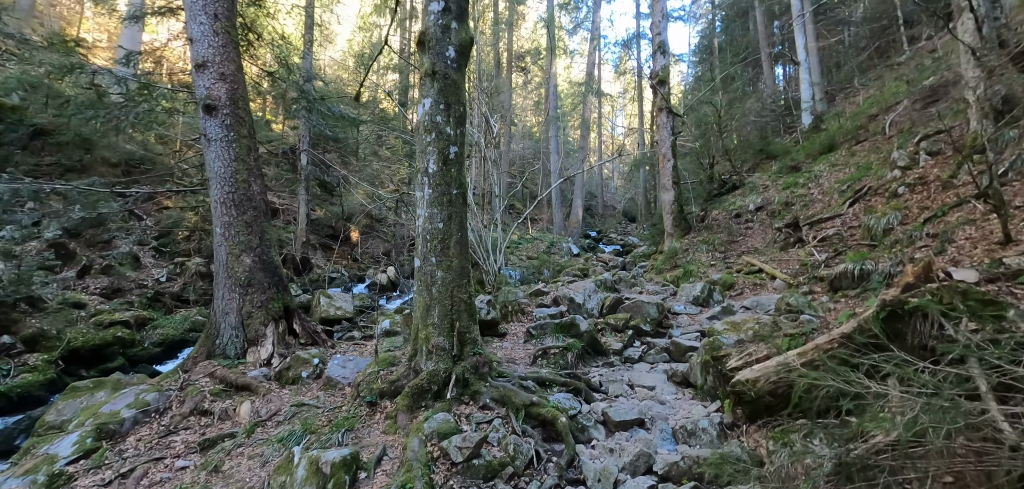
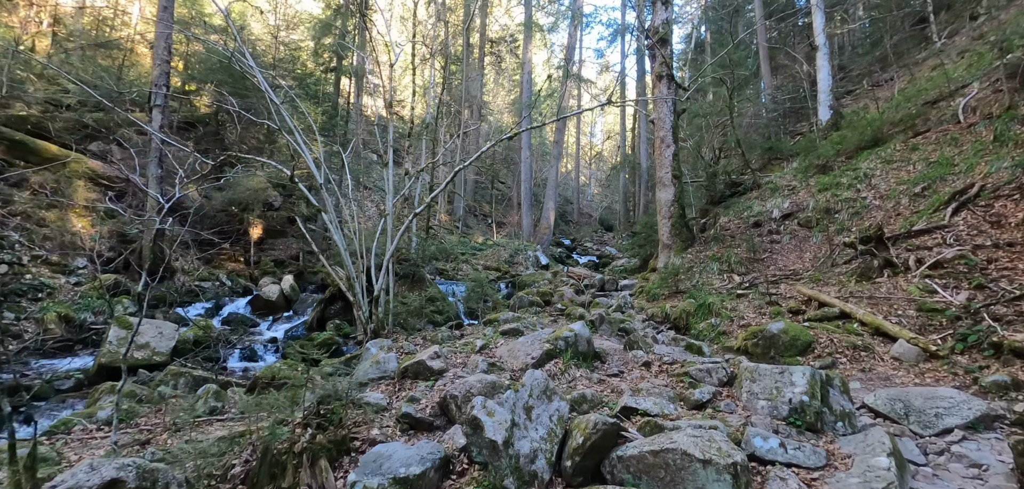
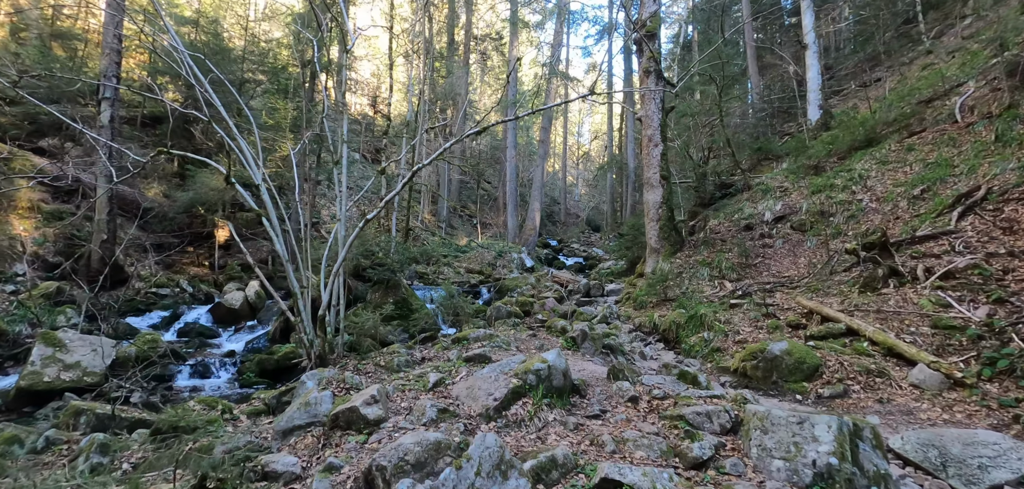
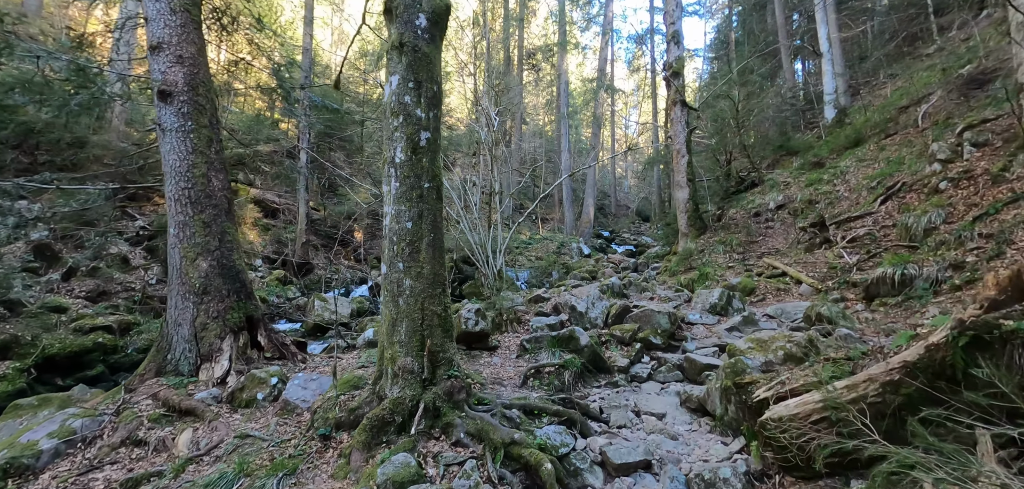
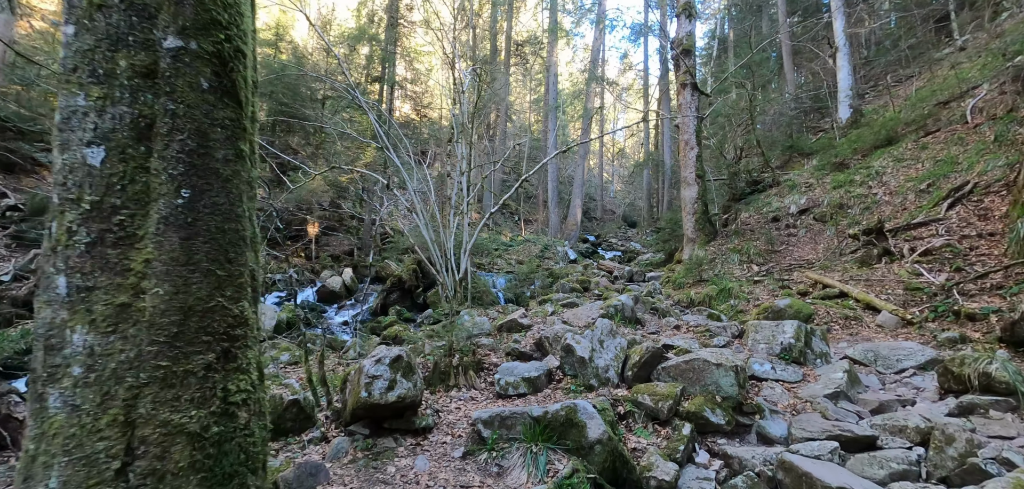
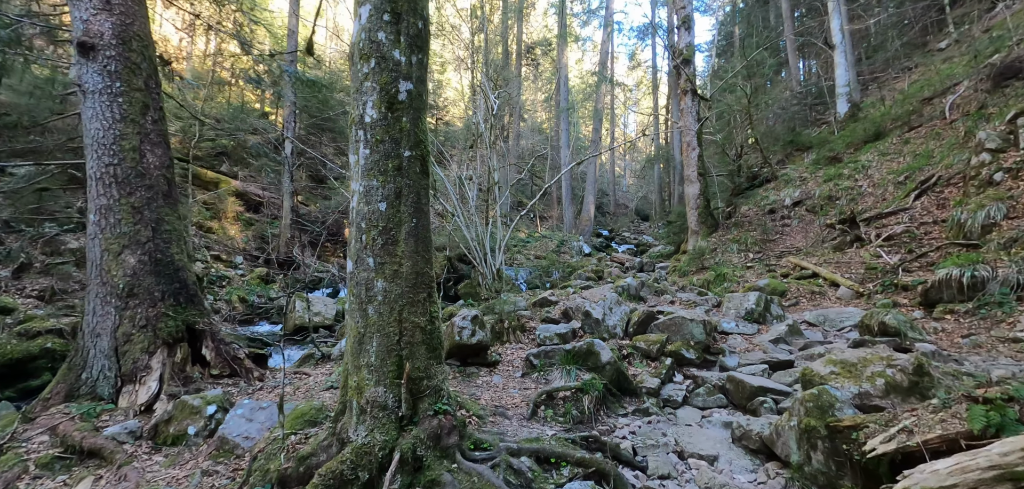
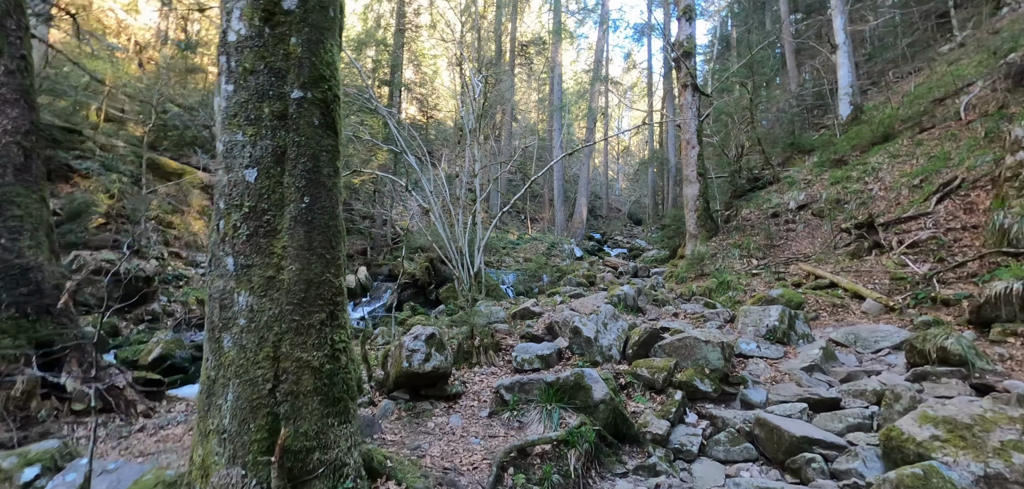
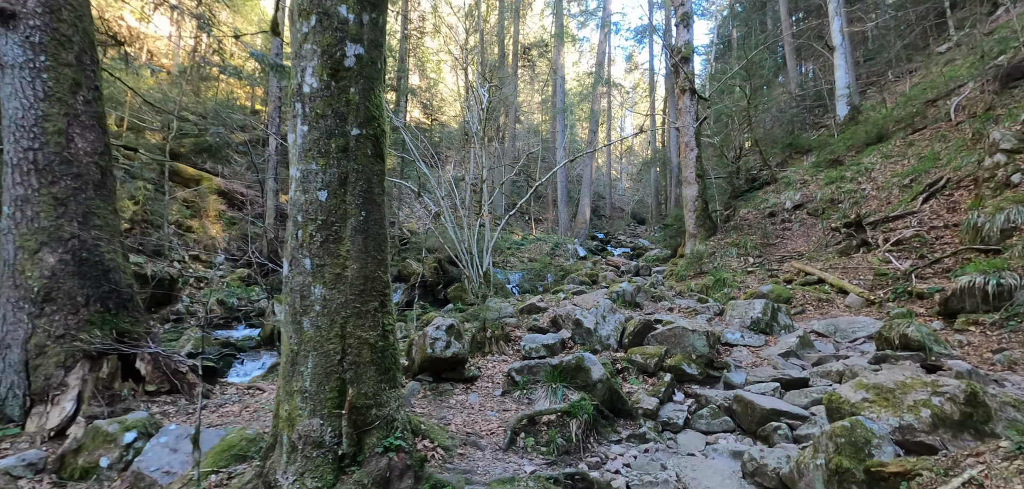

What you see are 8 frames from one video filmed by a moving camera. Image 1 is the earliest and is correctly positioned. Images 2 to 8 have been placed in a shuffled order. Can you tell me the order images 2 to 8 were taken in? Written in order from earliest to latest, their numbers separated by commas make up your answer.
4, 6, 8, 7, 5, 2, 3
